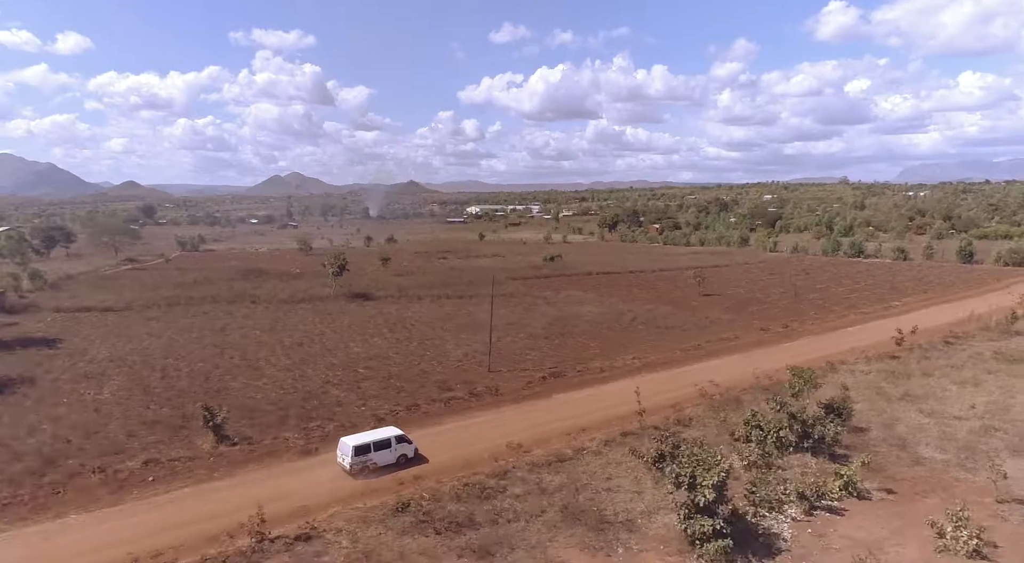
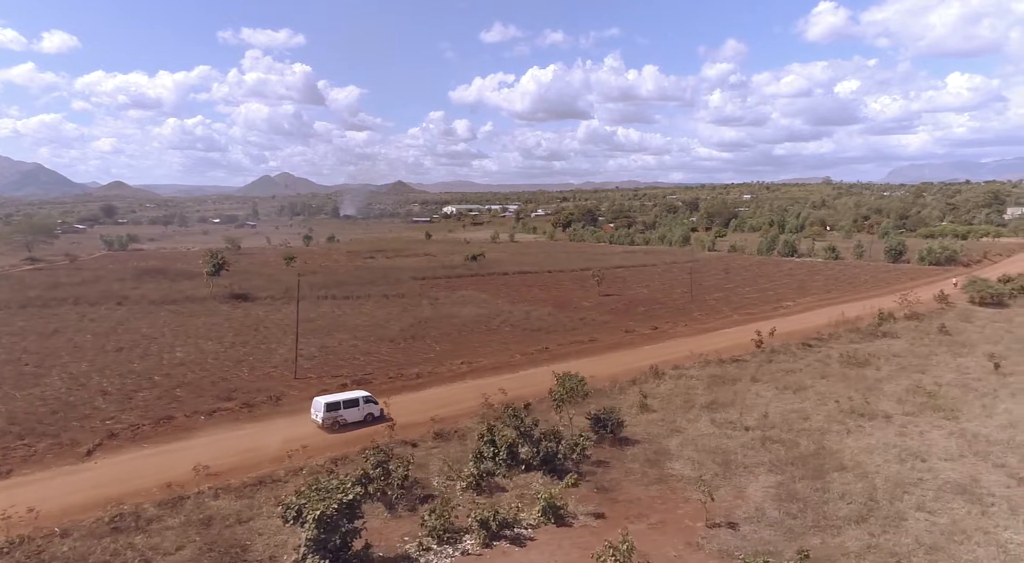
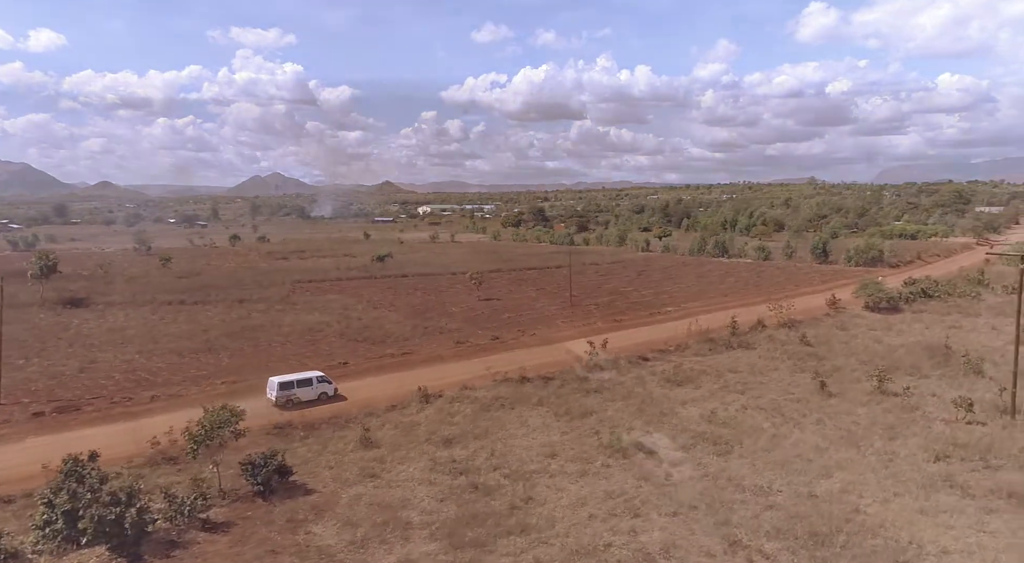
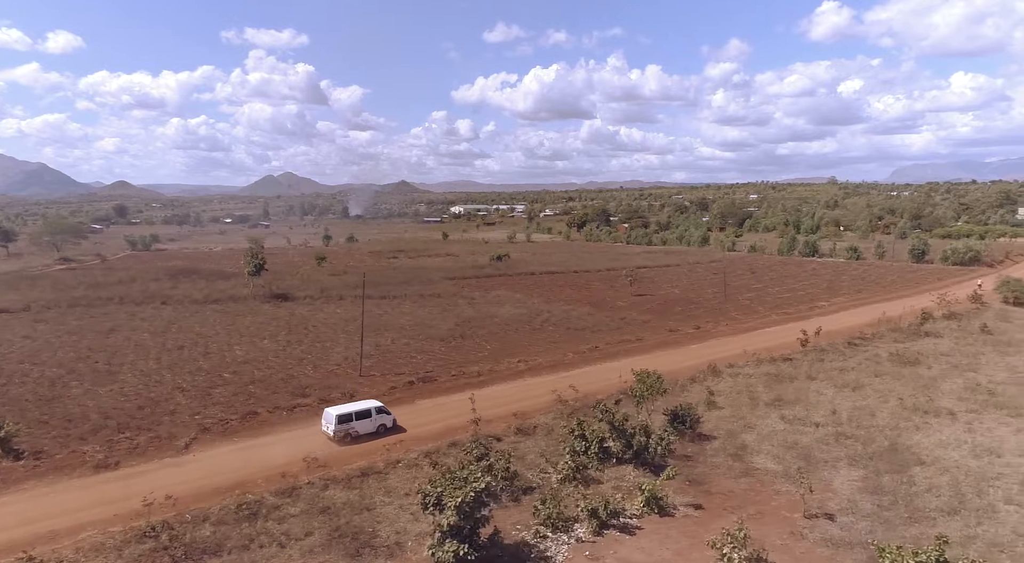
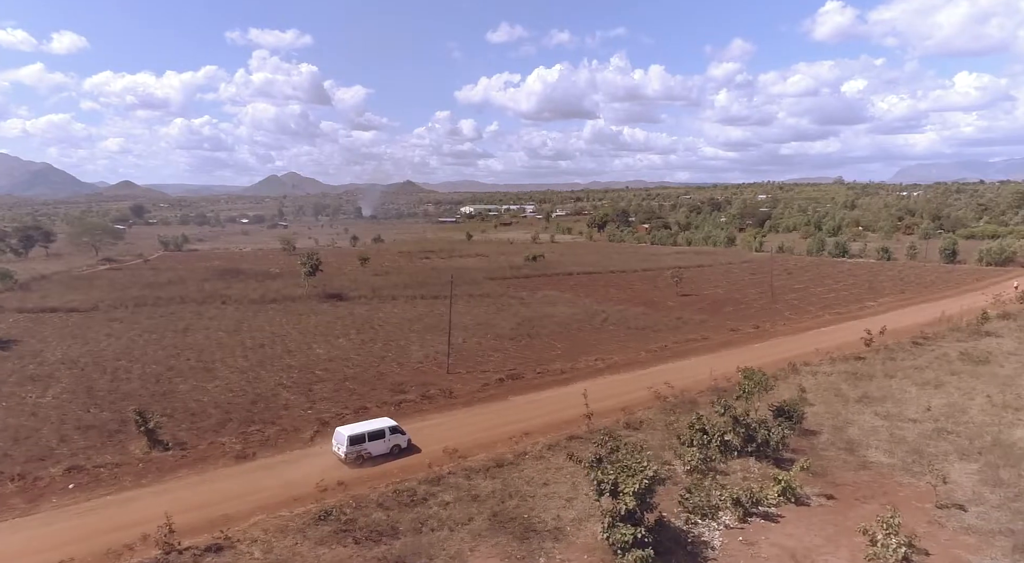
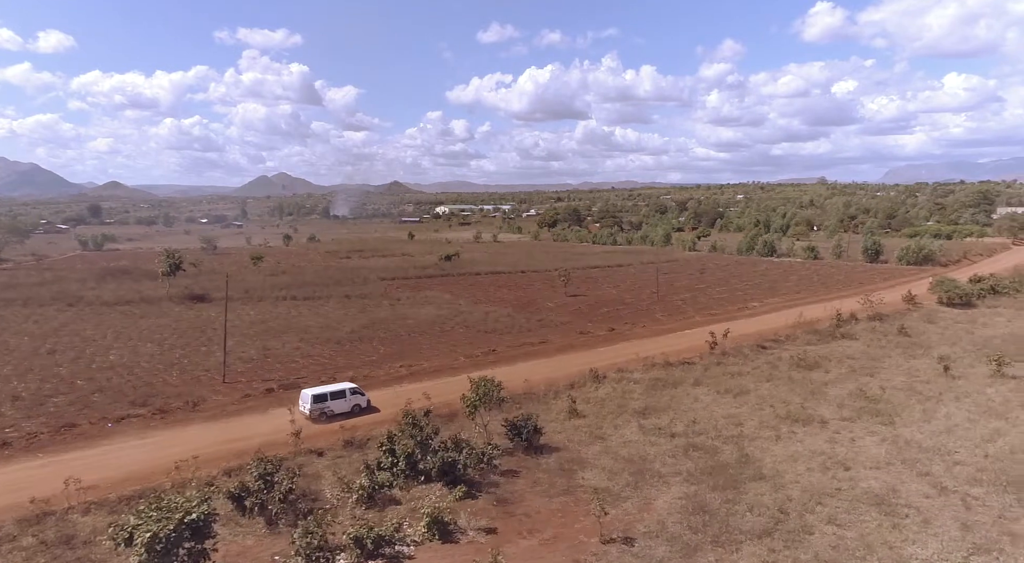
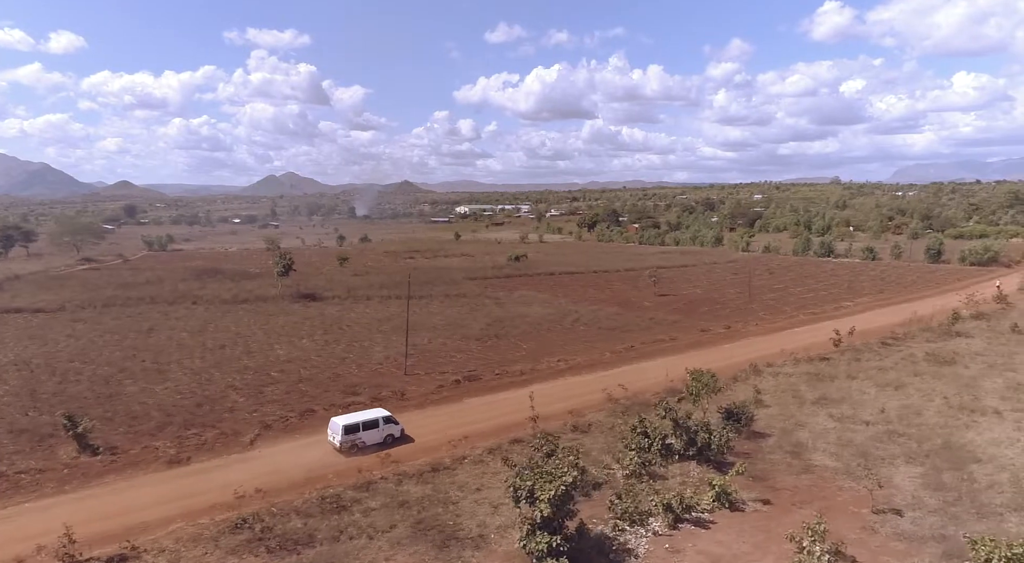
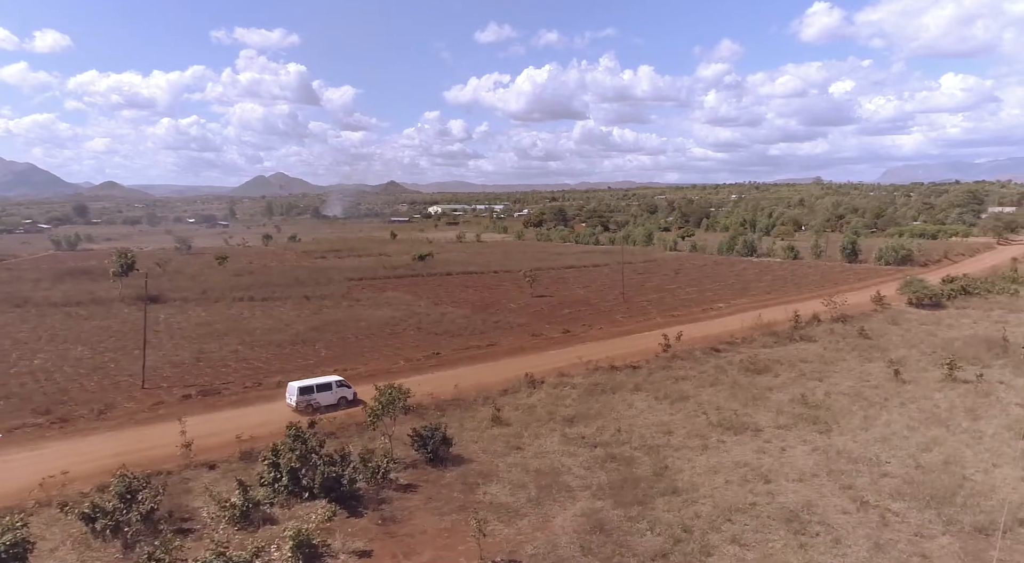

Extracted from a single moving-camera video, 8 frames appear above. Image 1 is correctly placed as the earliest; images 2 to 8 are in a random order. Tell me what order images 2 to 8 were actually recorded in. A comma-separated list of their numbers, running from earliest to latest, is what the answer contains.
5, 7, 4, 2, 6, 8, 3
